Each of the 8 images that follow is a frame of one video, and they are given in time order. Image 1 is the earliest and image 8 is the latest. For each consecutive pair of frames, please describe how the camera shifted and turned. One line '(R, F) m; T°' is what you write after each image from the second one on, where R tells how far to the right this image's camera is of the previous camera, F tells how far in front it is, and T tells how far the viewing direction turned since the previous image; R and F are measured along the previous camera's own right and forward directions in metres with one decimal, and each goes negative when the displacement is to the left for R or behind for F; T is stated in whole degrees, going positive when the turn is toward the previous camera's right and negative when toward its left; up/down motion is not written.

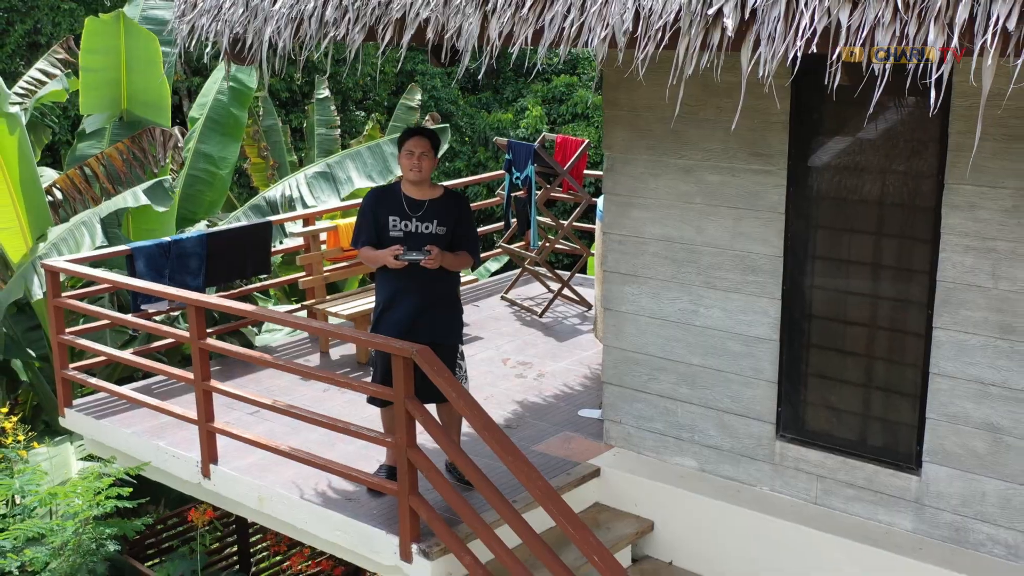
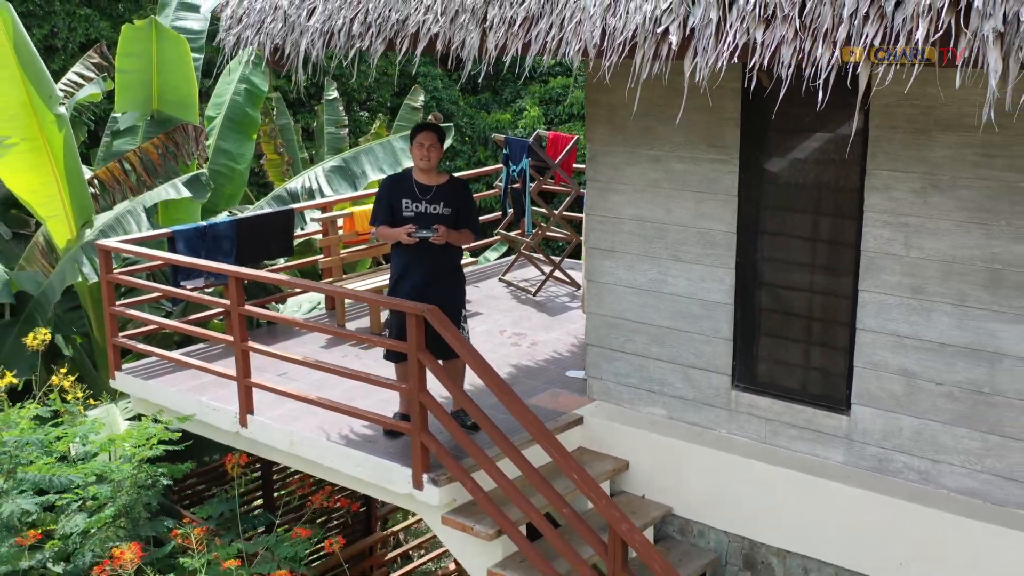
(0.0, -0.8) m; 0°
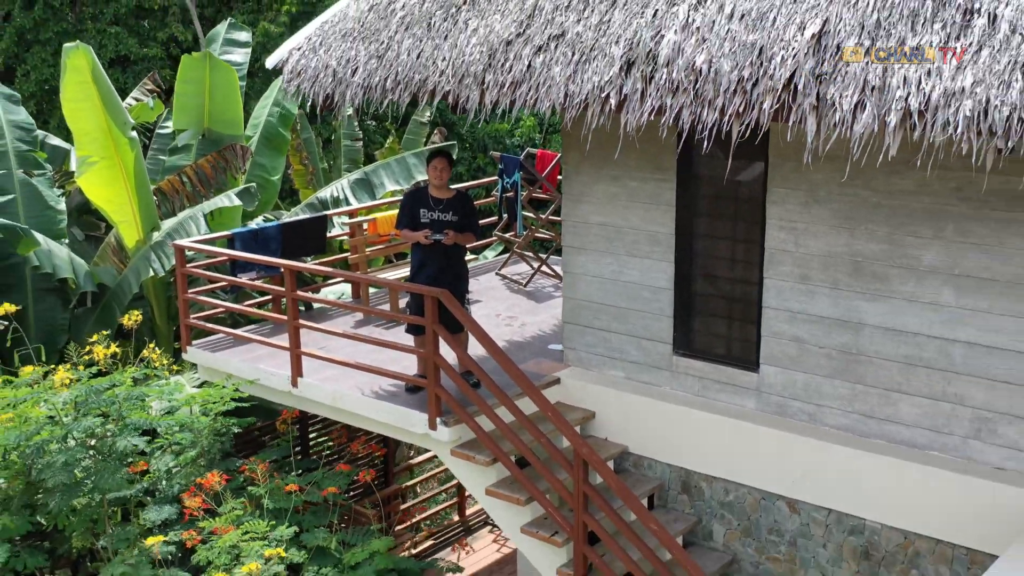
(0.0, -1.6) m; 0°
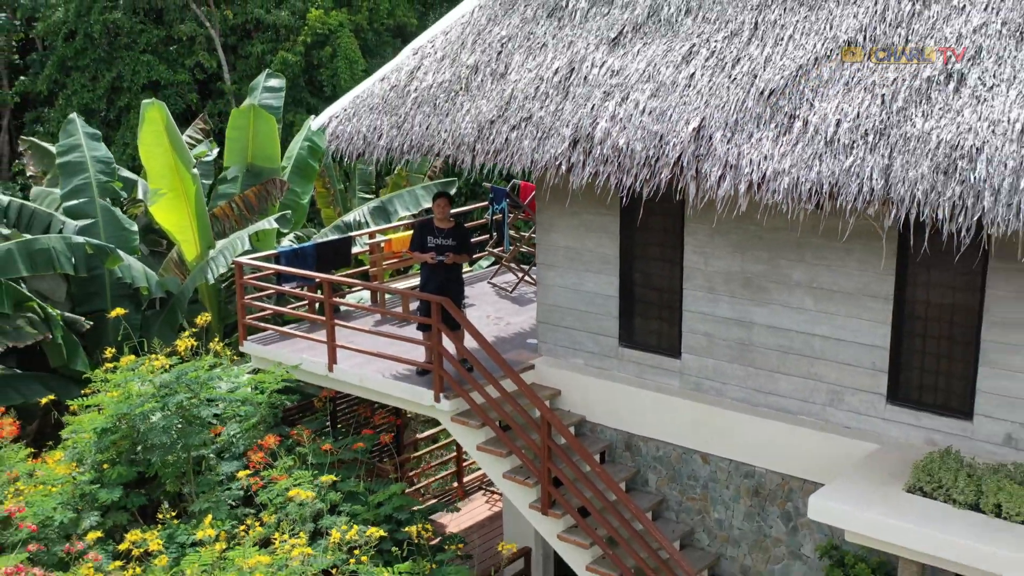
(+0.1, -2.3) m; 0°
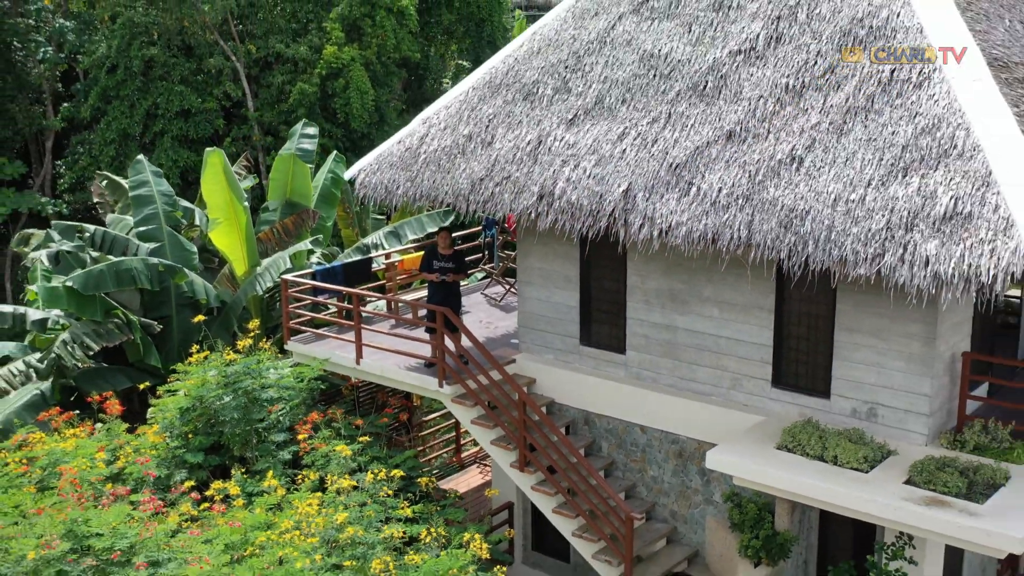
(+0.1, -2.8) m; 0°
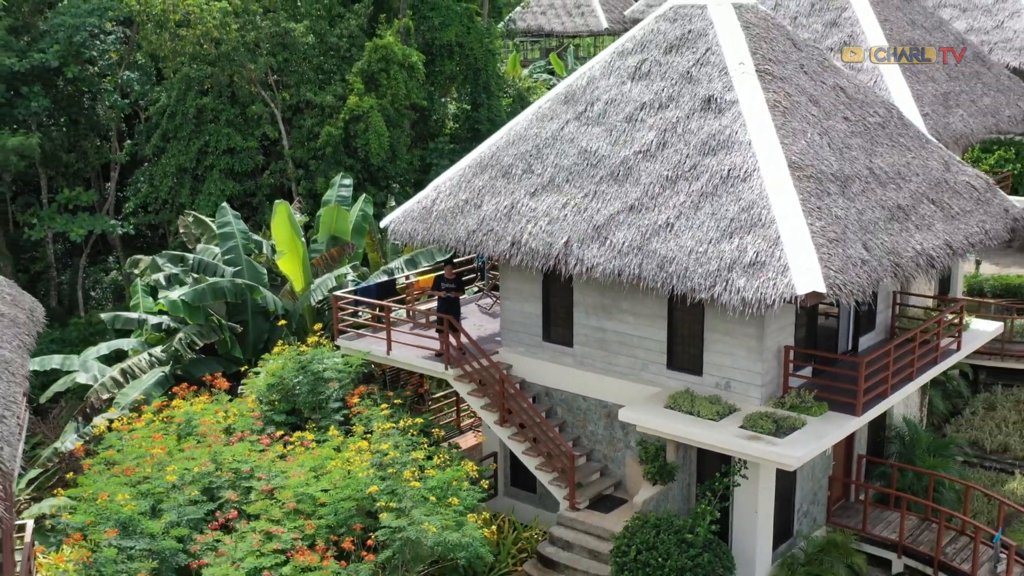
(+0.2, -5.4) m; 0°
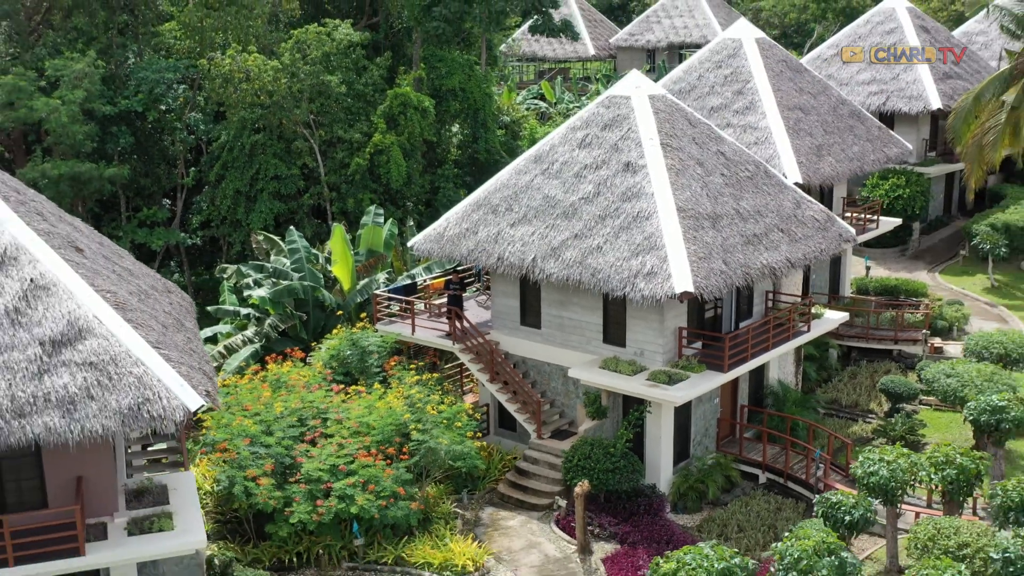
(+0.2, -7.8) m; 0°
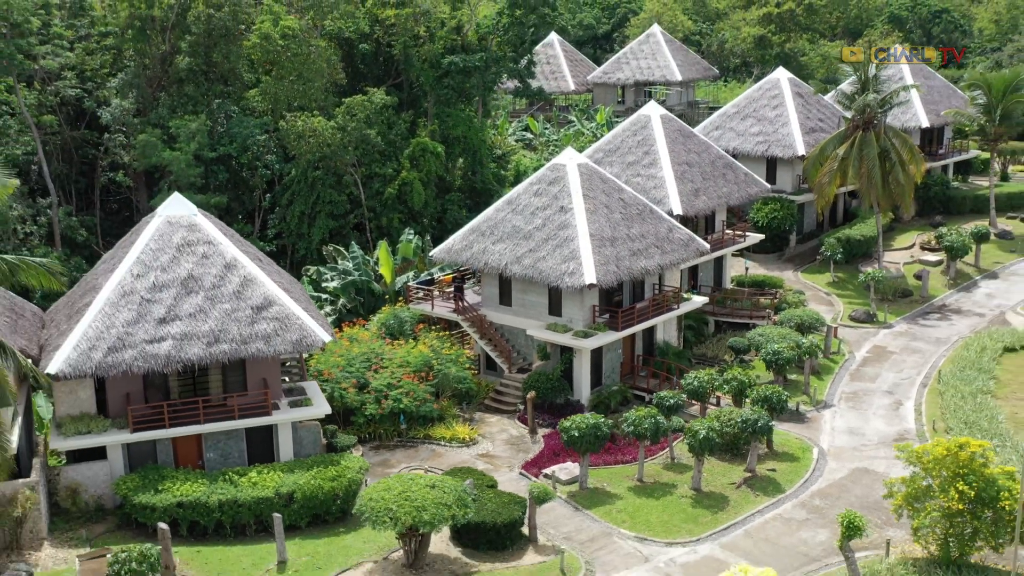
(+0.5, -15.4) m; 0°
